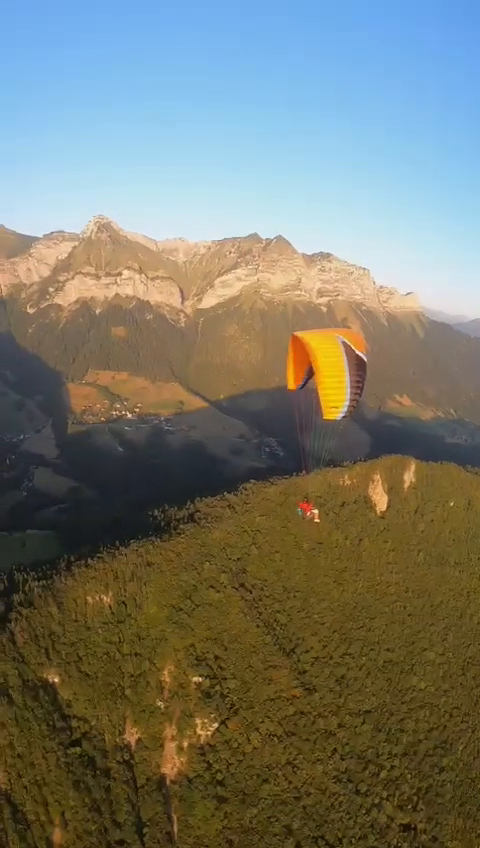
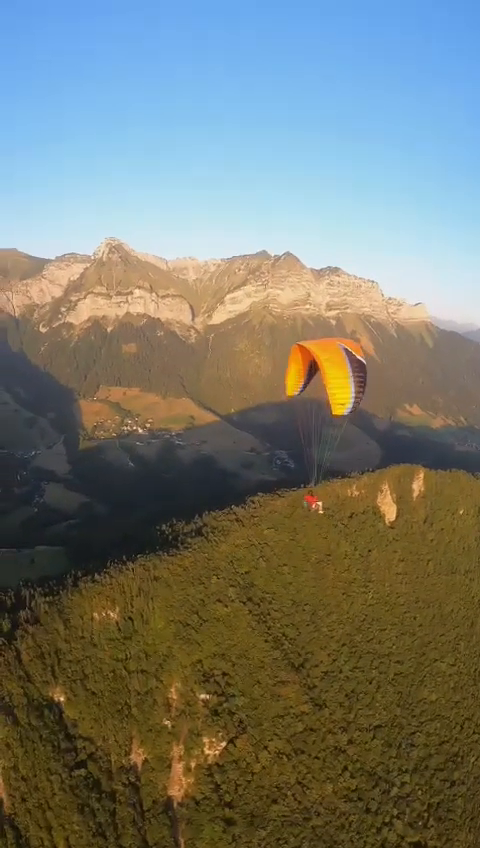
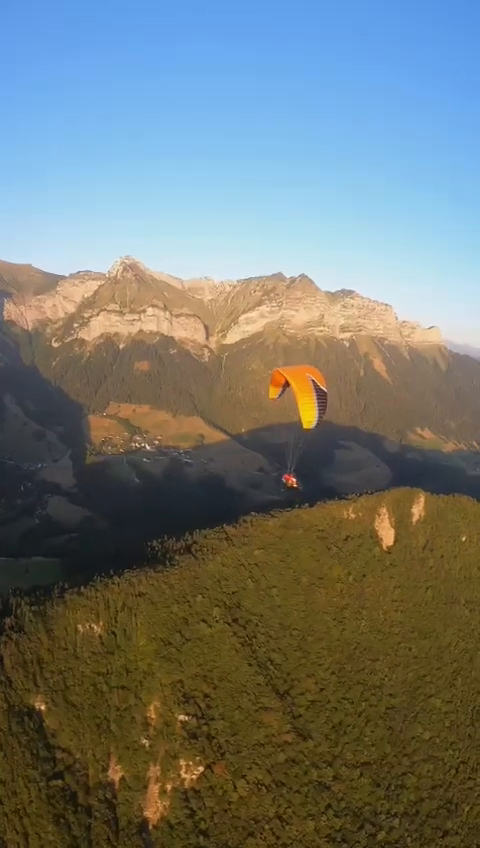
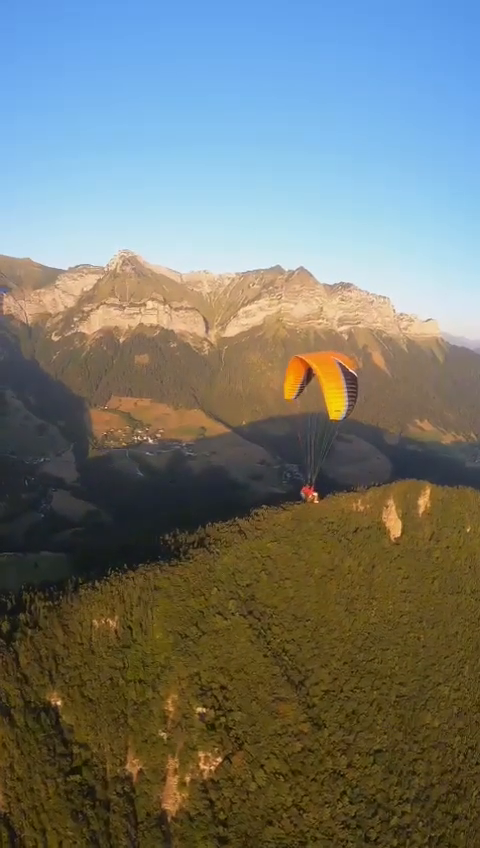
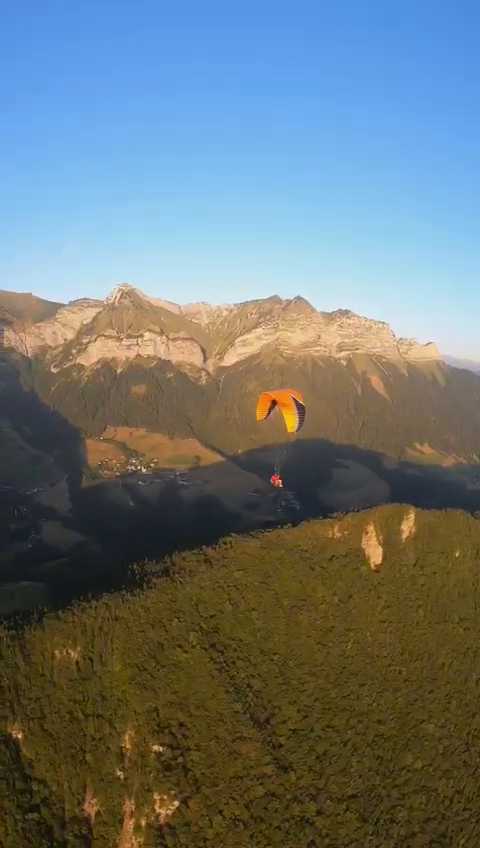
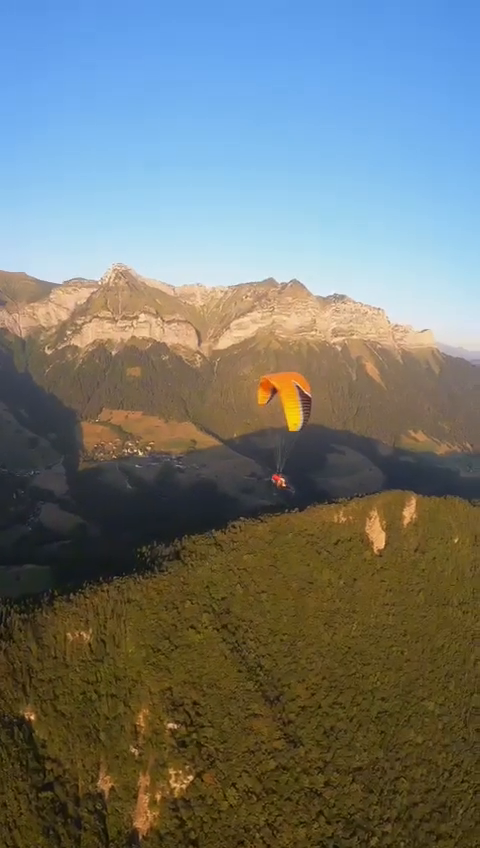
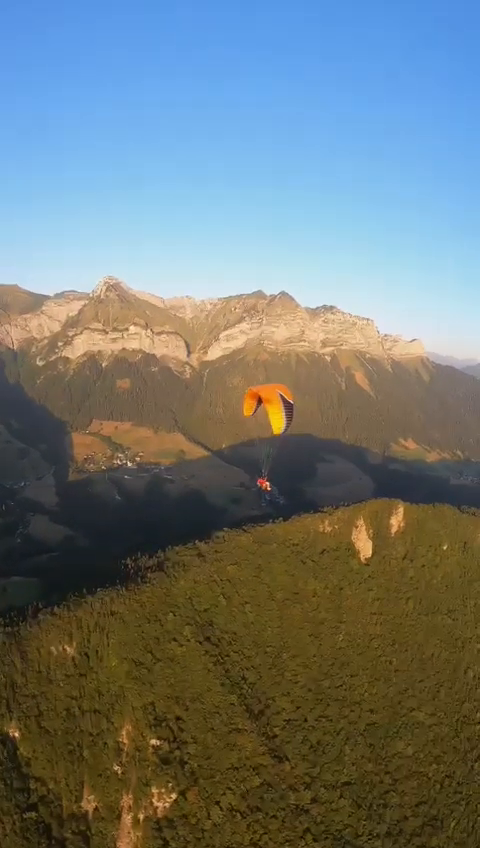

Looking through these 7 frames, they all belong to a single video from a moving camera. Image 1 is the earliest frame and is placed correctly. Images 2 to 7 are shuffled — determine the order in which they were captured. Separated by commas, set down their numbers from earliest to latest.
2, 4, 3, 6, 7, 5
